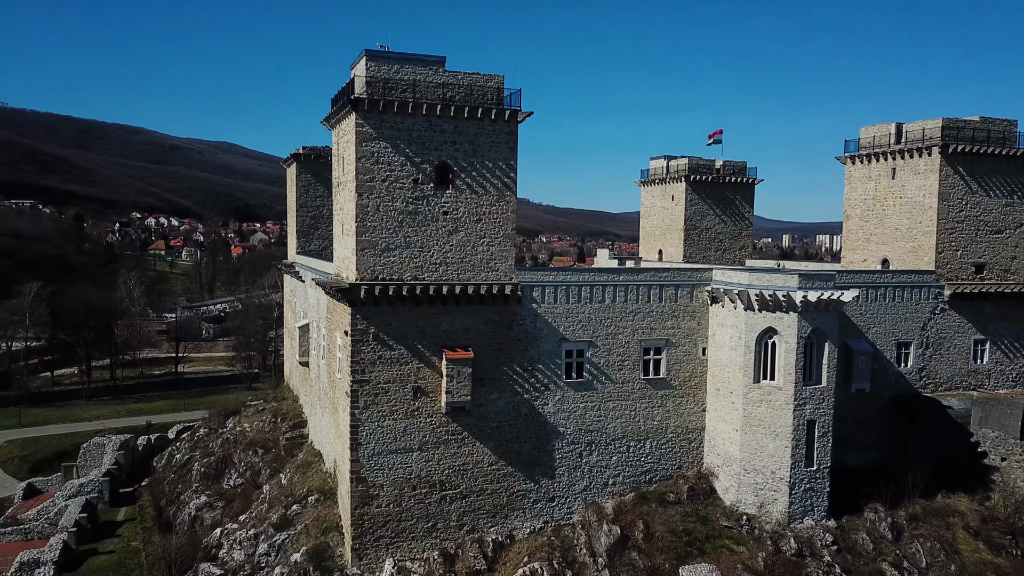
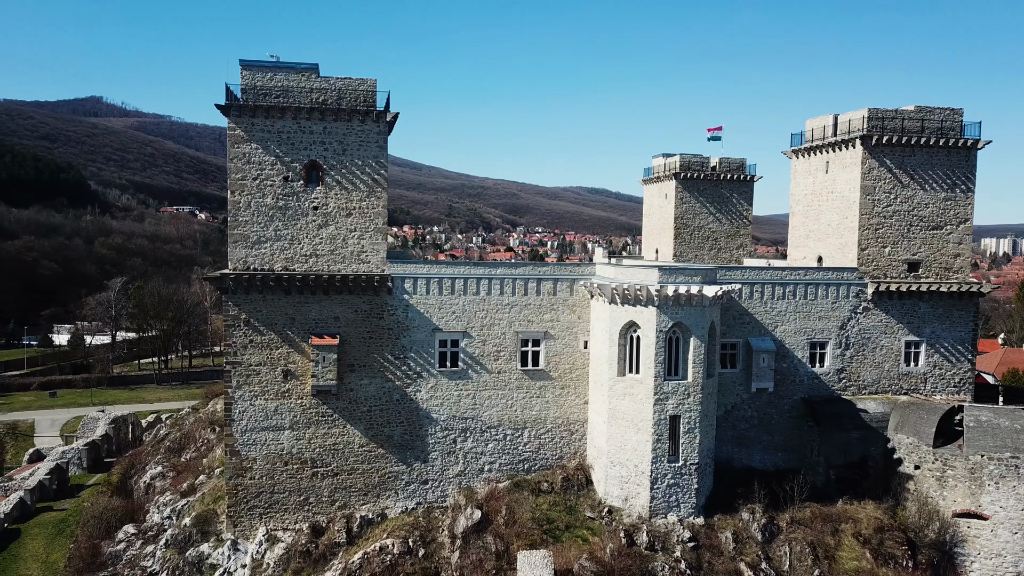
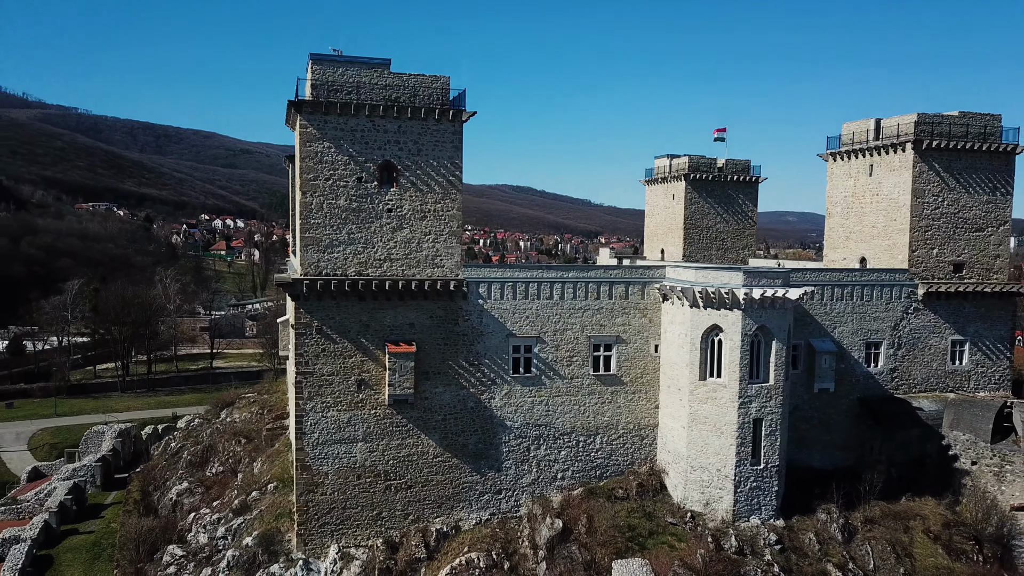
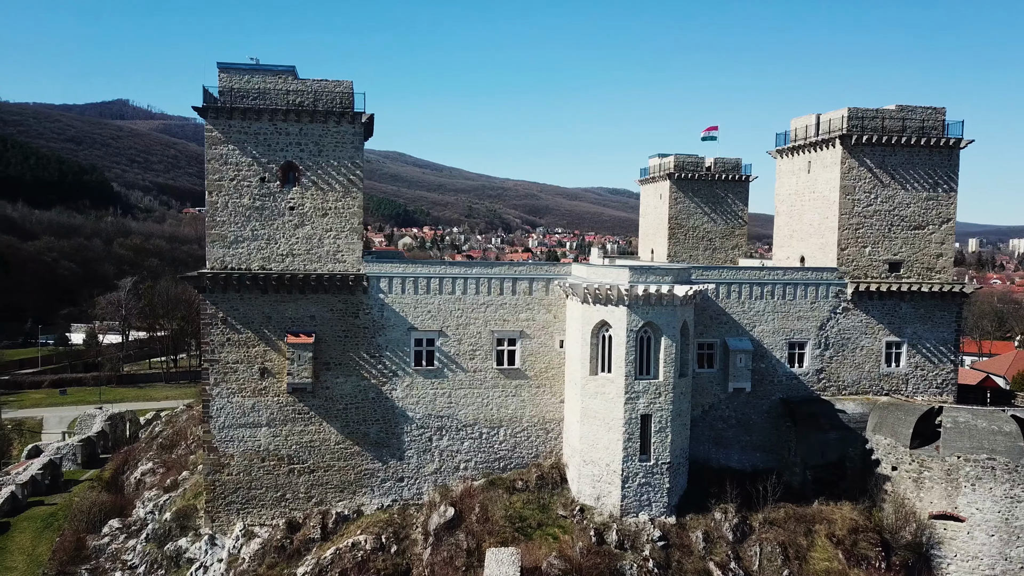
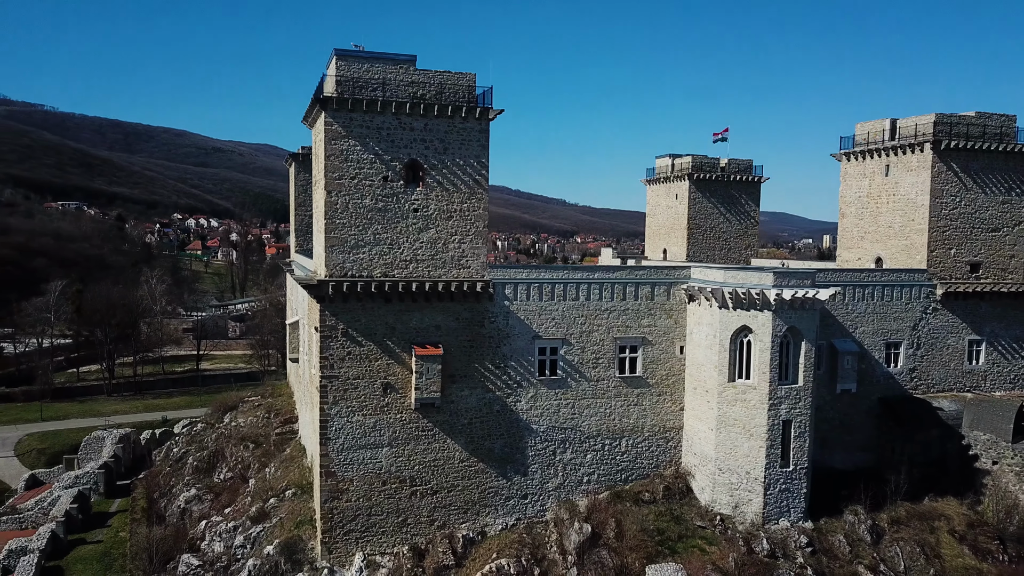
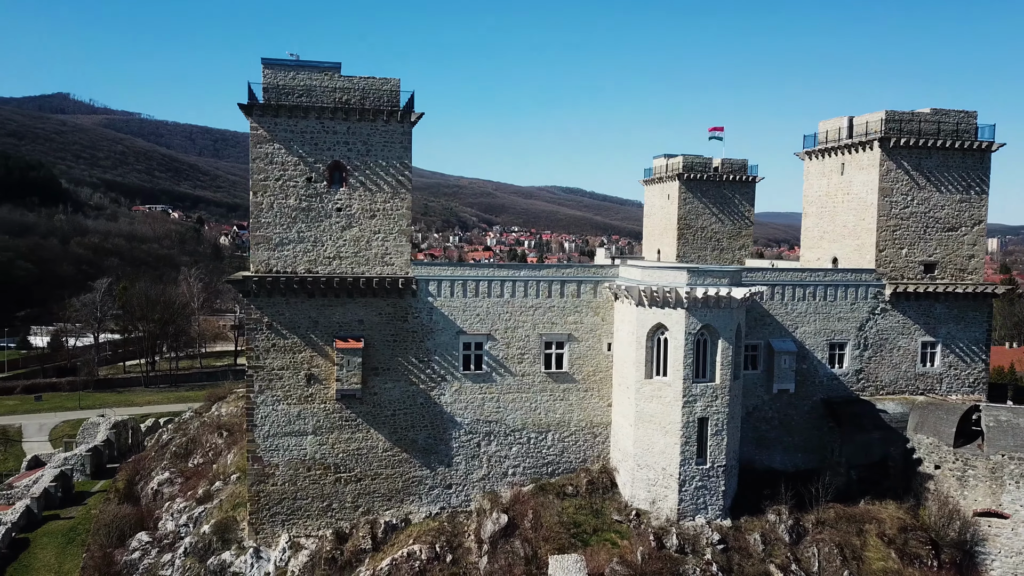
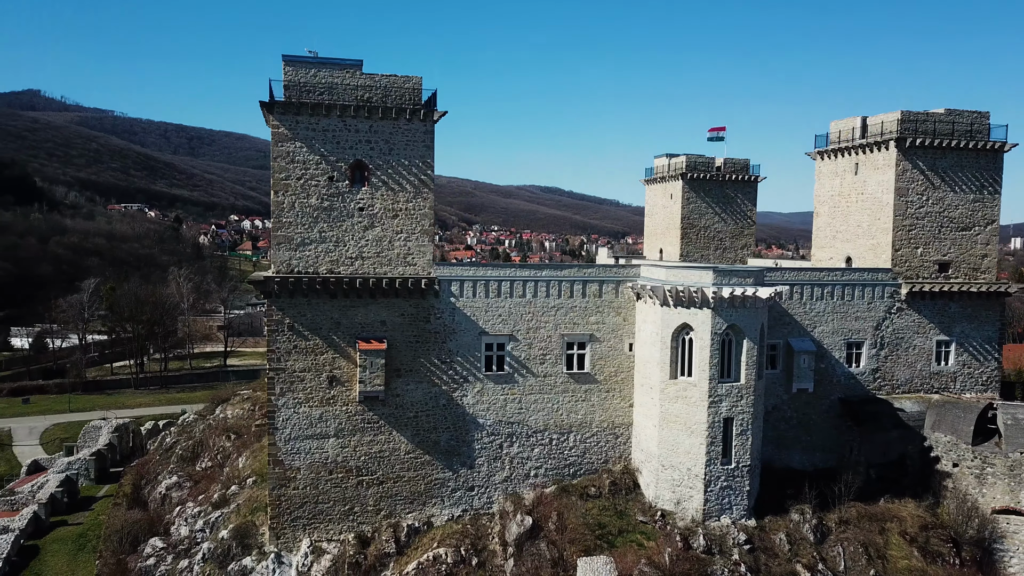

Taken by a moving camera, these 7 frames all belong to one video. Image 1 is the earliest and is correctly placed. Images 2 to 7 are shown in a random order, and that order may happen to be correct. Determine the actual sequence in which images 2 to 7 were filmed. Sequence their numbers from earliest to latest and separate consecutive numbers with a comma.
5, 3, 7, 6, 2, 4
